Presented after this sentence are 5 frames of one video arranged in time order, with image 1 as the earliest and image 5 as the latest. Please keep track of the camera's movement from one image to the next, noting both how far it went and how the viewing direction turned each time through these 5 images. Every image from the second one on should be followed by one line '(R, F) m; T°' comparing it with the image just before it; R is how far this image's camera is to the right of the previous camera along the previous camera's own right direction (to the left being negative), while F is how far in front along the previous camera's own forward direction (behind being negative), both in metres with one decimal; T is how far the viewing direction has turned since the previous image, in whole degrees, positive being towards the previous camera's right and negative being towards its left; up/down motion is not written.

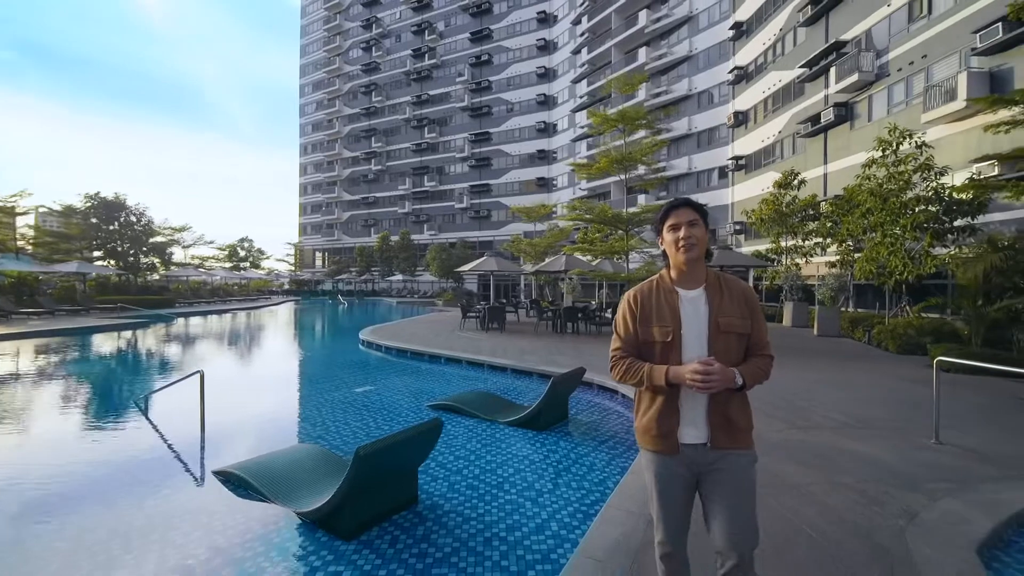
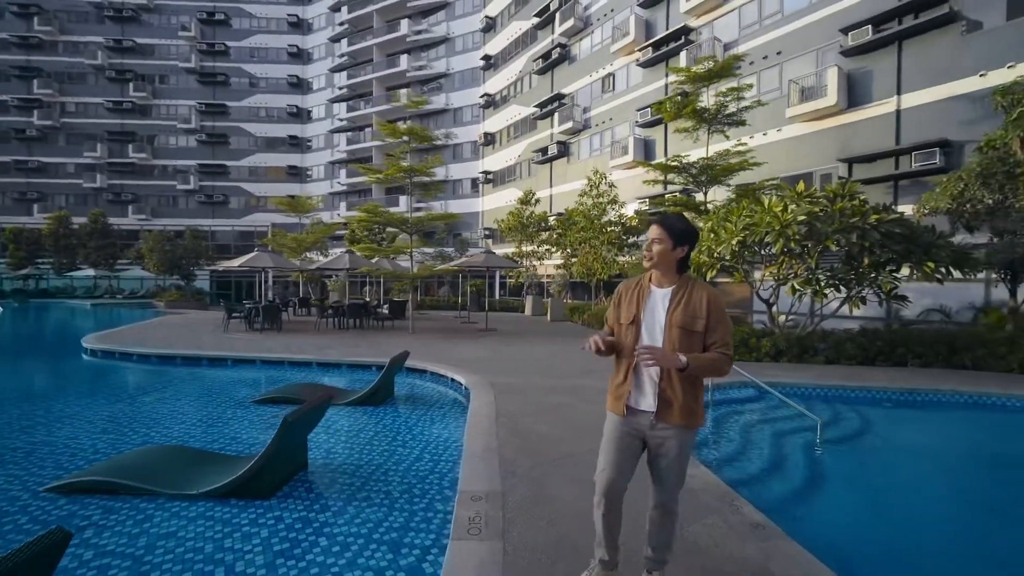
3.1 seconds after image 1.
(-1.4, -1.2) m; +30°
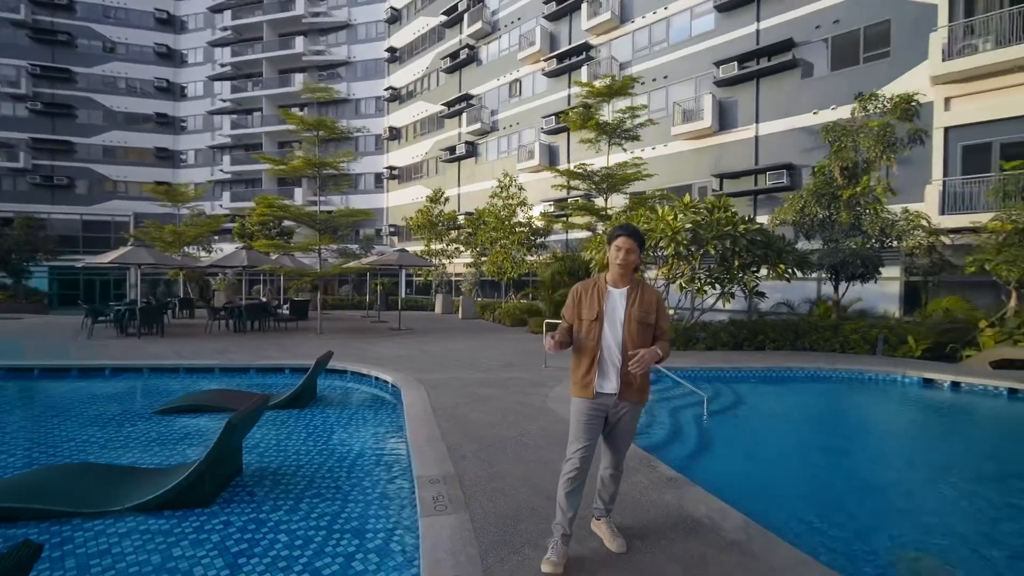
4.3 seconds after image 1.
(-0.5, -0.4) m; +12°
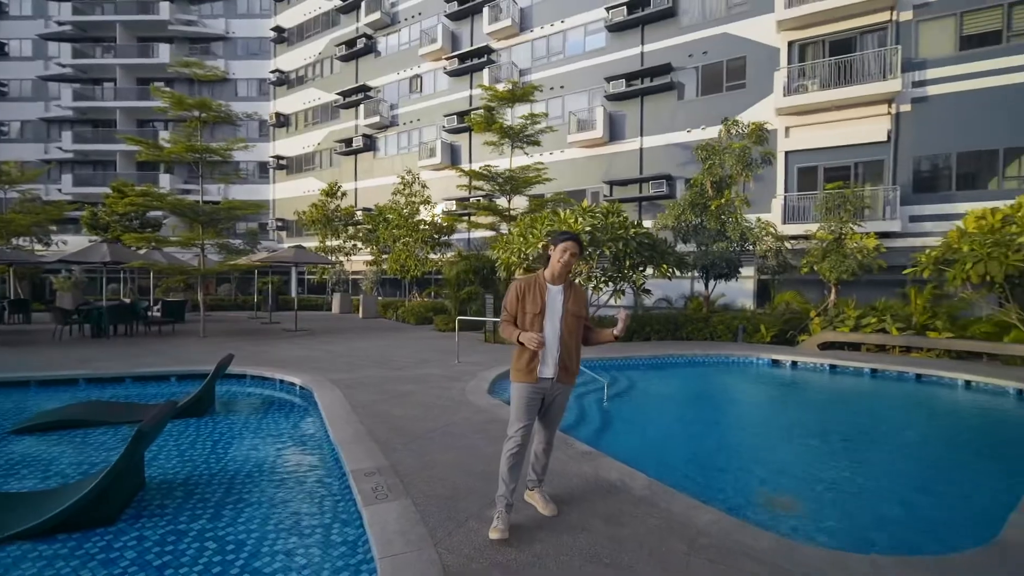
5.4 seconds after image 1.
(-0.3, -0.3) m; +13°
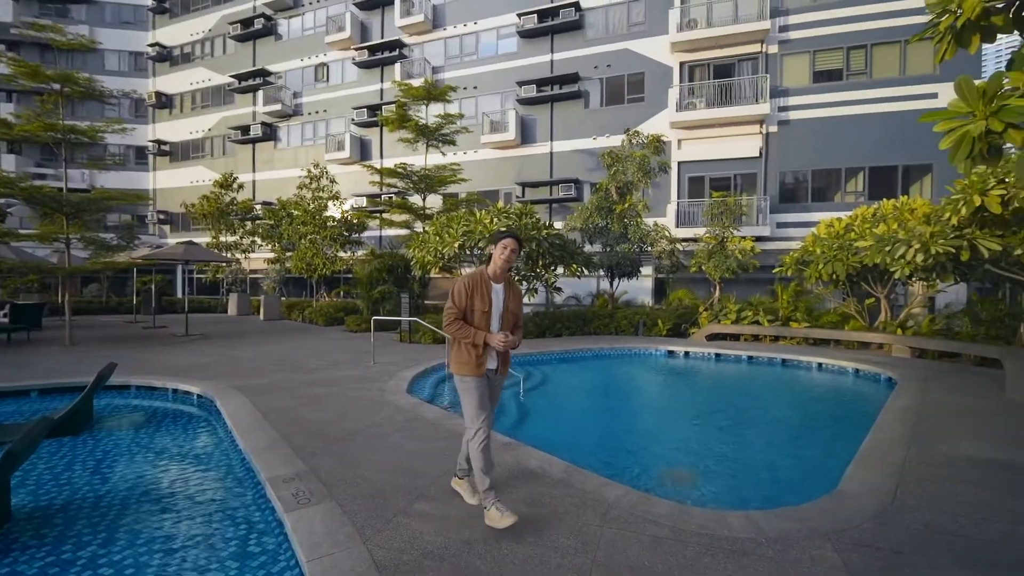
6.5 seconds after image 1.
(-0.1, -0.2) m; +11°
